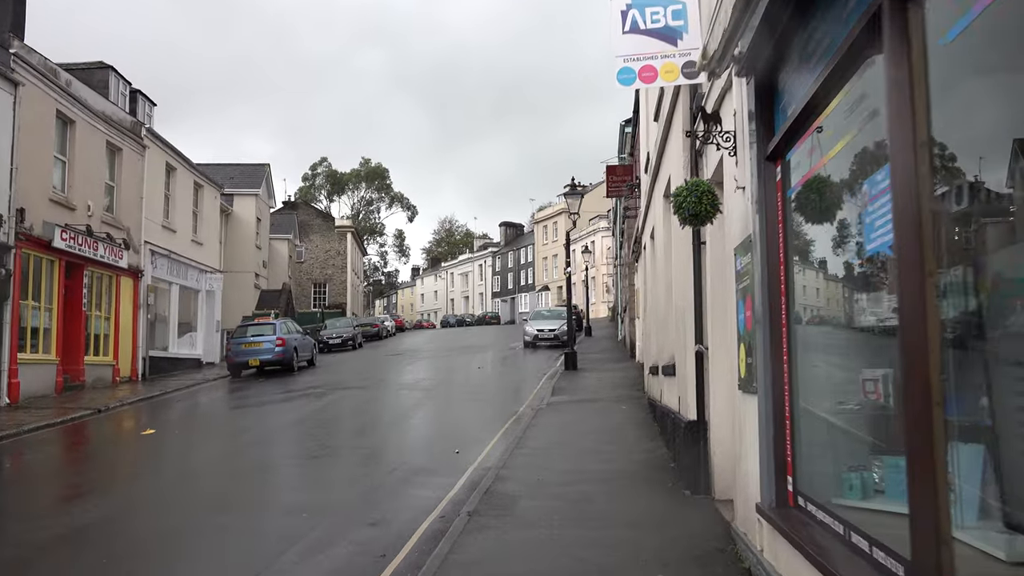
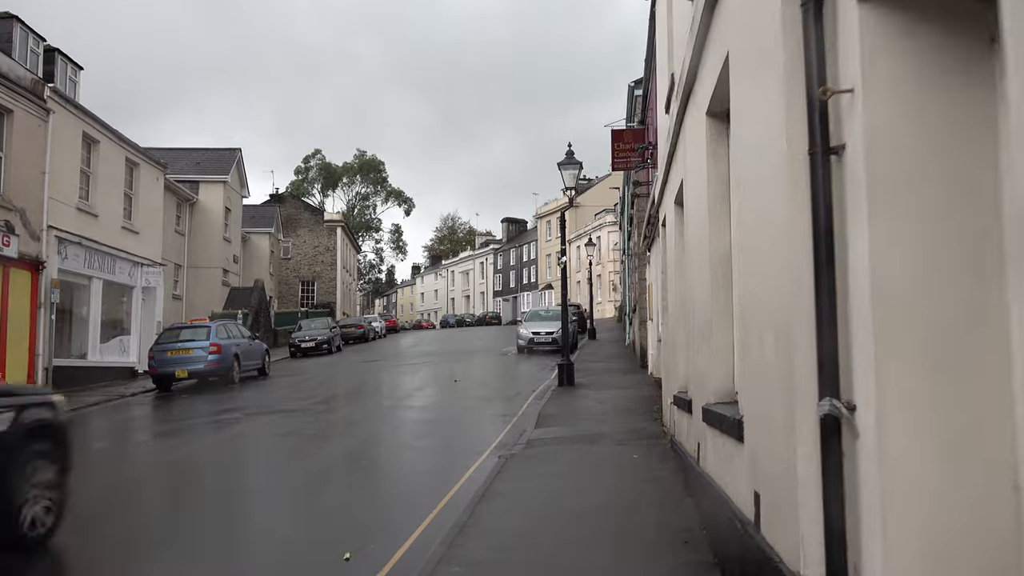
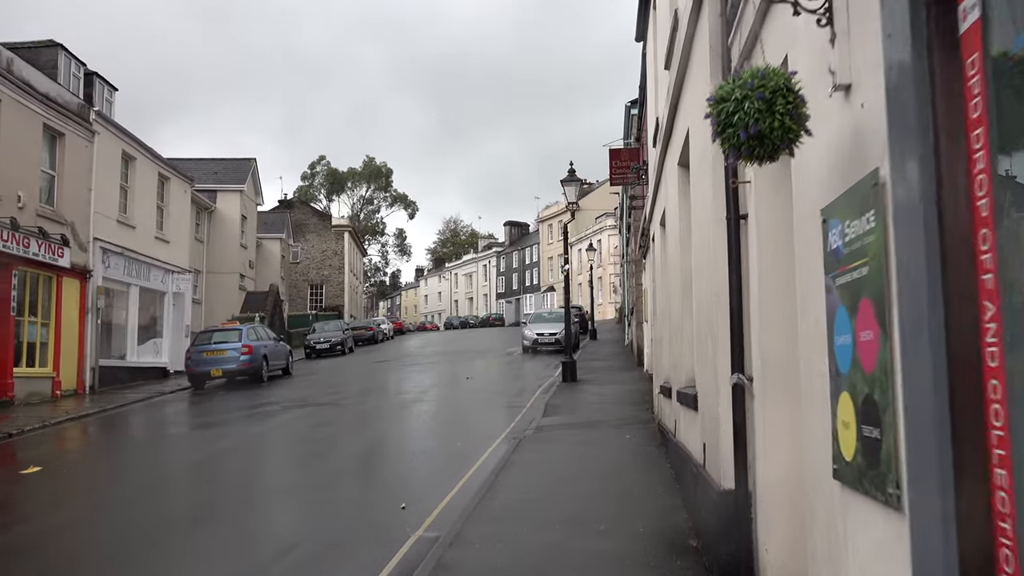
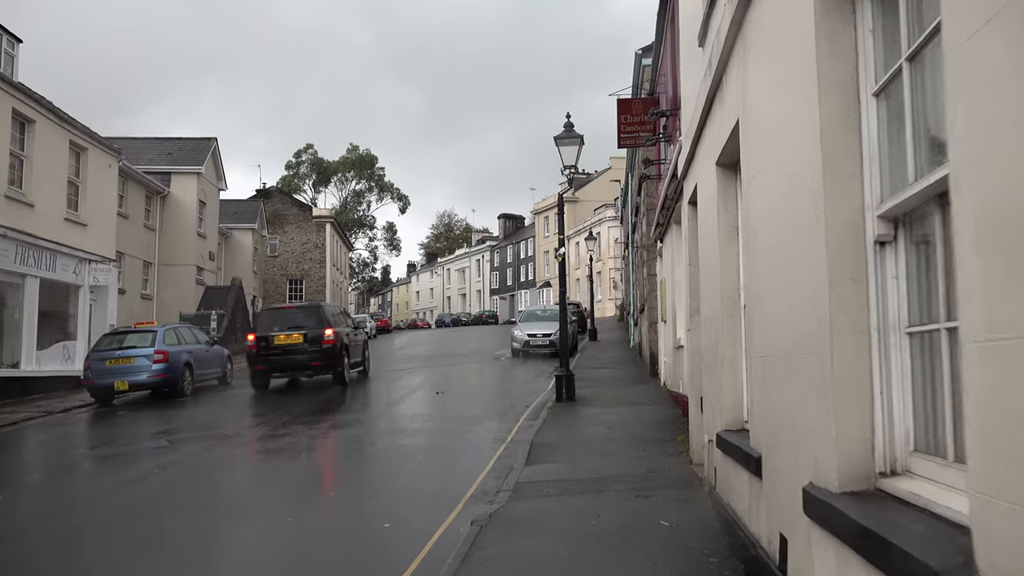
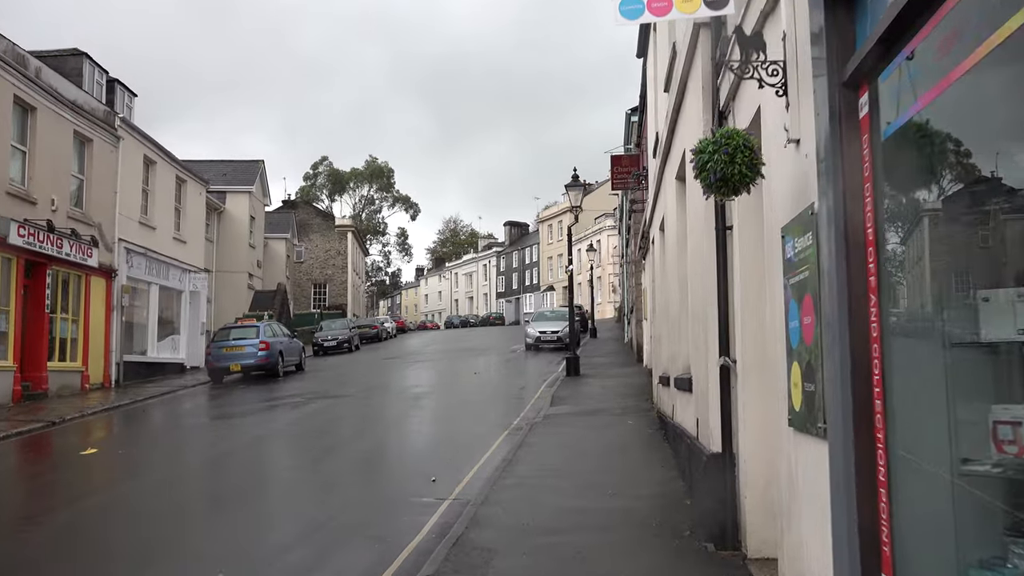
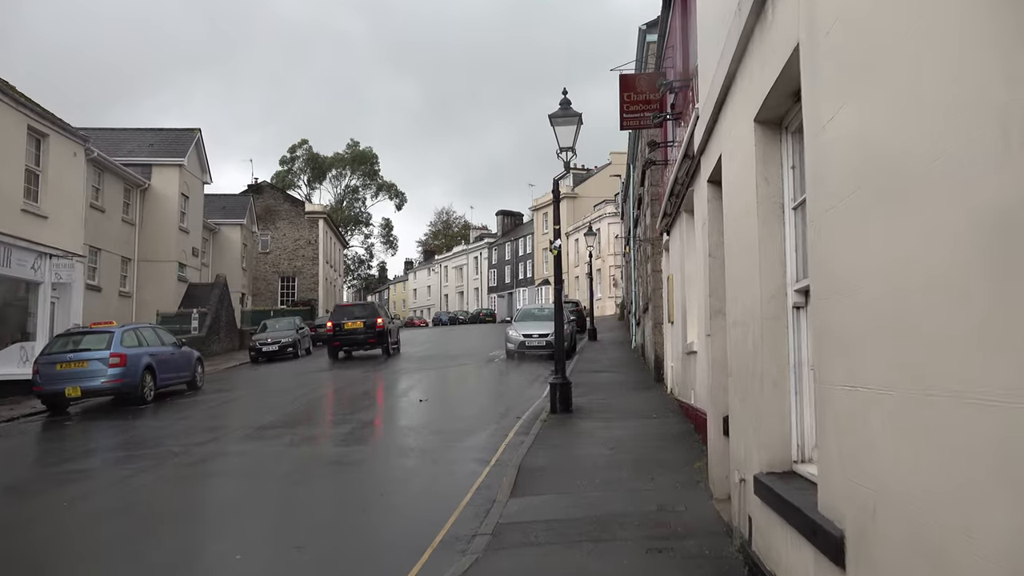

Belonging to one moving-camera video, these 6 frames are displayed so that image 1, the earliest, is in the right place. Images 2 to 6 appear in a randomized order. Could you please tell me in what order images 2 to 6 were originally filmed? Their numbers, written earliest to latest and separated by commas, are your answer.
5, 3, 2, 4, 6
